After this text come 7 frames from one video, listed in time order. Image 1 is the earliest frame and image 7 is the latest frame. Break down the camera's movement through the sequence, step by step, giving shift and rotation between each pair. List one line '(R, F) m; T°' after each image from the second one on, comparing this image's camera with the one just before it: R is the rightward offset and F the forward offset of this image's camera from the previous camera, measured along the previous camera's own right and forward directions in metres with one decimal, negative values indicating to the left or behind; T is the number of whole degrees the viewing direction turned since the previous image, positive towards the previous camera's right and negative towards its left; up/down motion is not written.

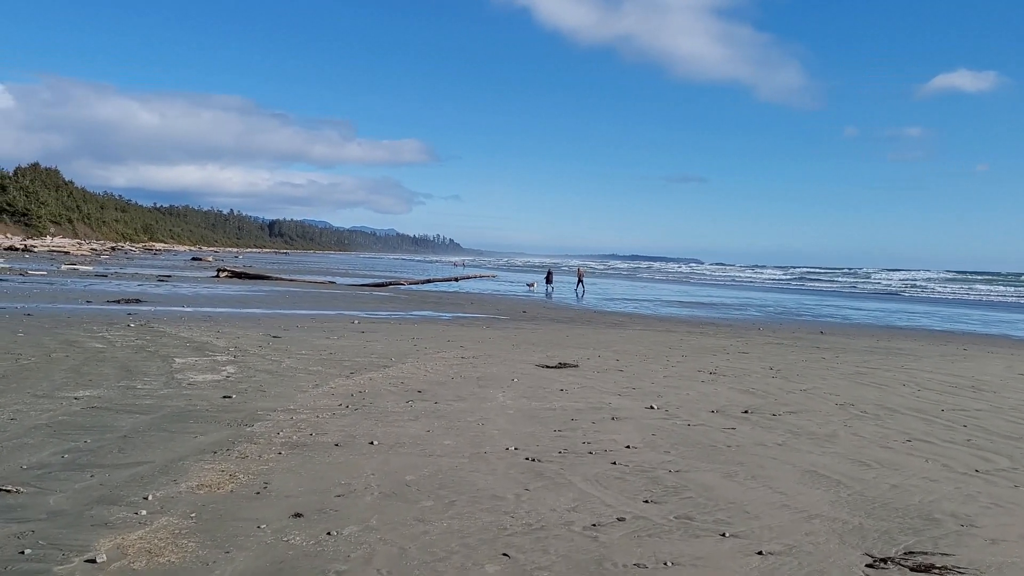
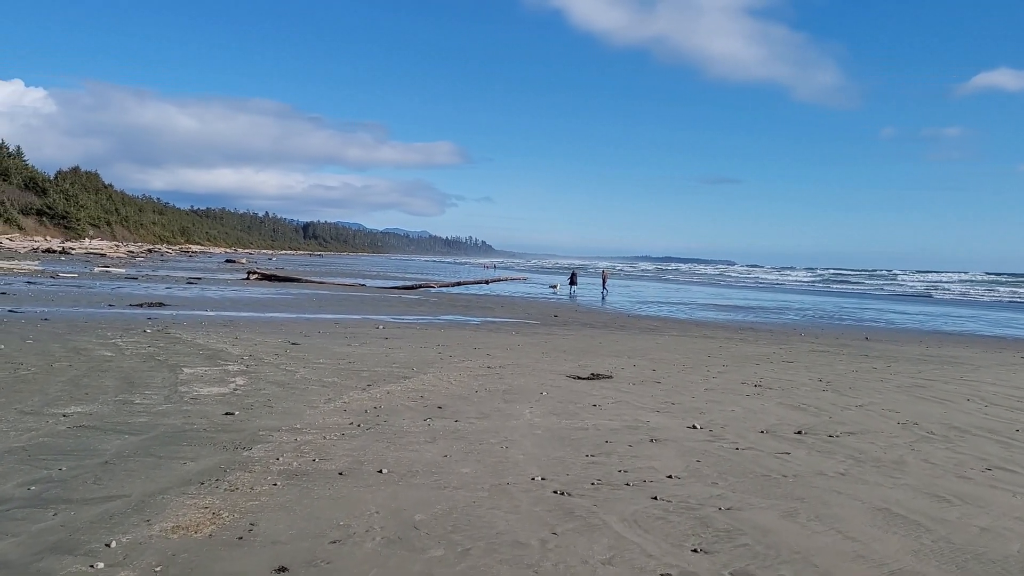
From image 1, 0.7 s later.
(0.0, +0.6) m; -3°
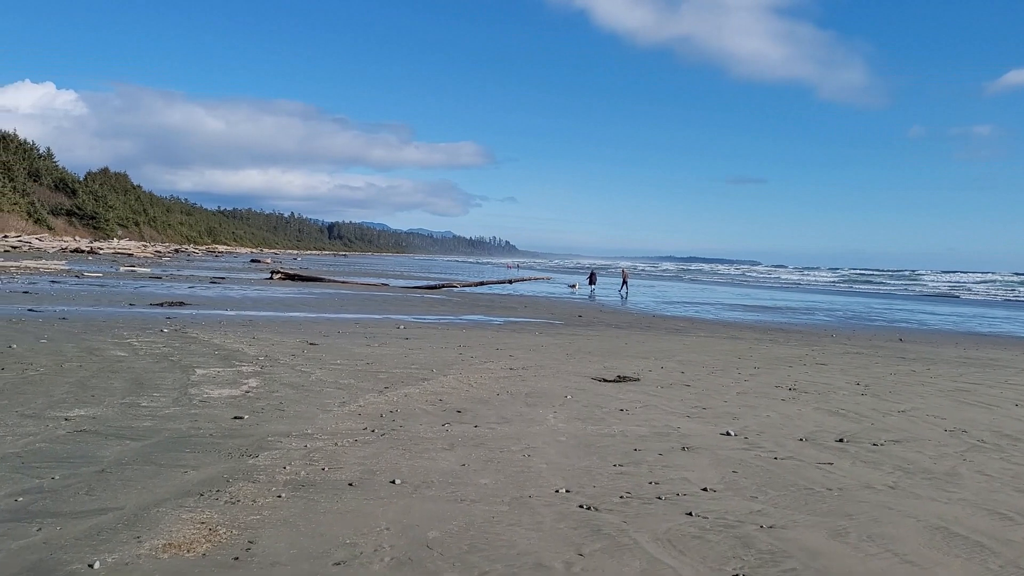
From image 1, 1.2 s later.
(0.0, +0.3) m; -2°
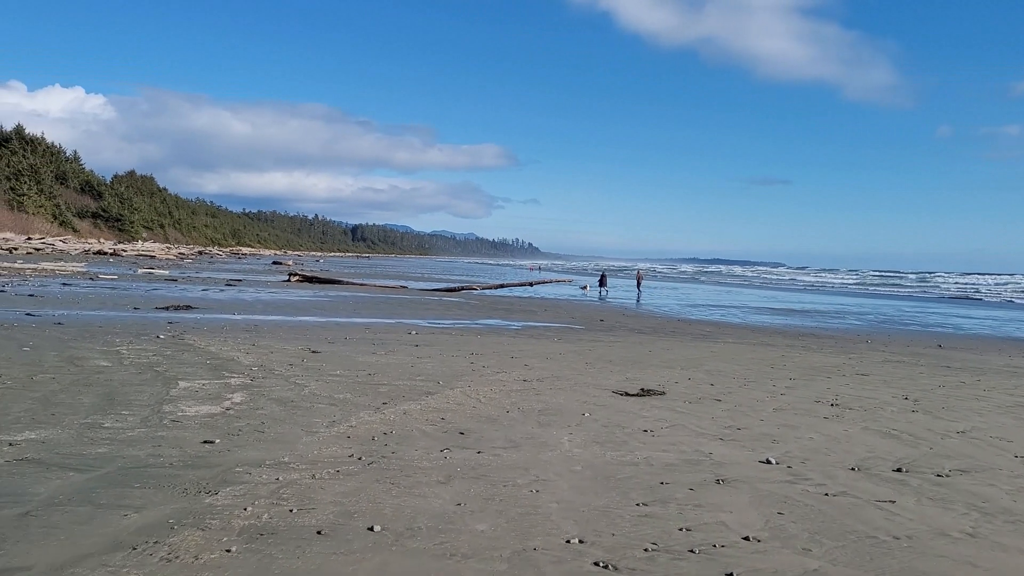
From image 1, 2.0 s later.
(+0.1, +0.7) m; -2°
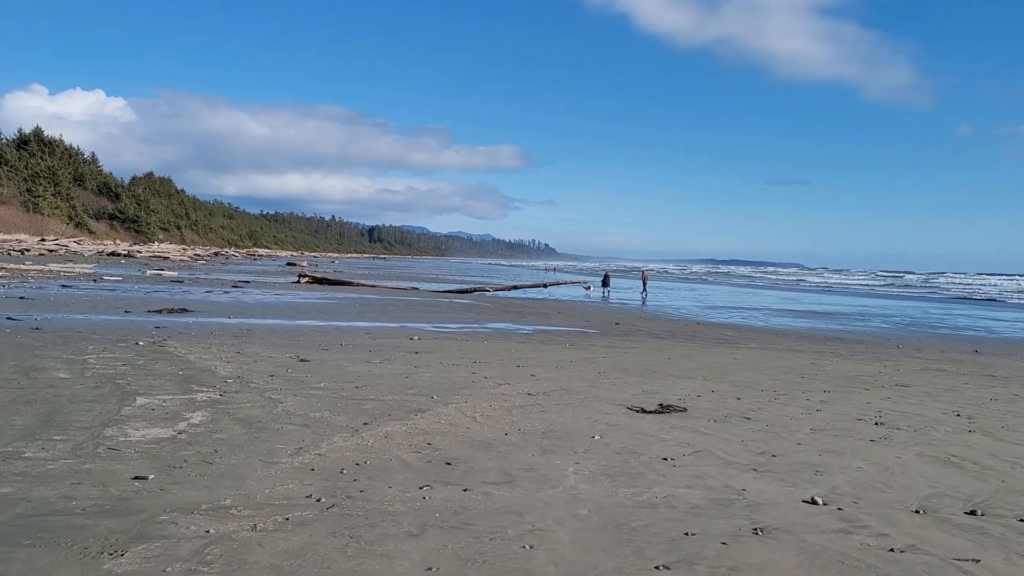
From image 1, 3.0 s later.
(+0.2, +0.8) m; -2°
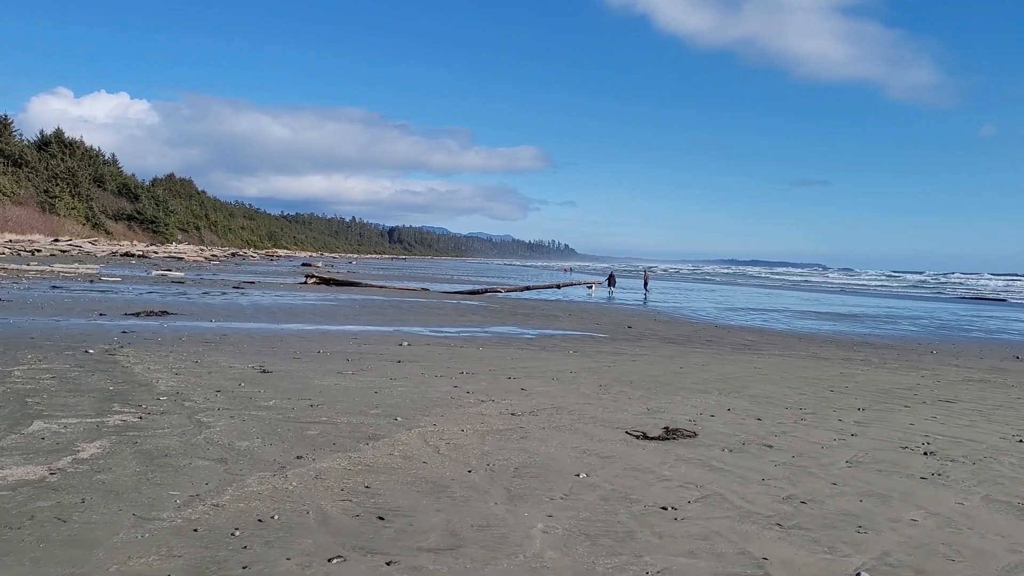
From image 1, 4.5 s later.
(+0.4, +1.1) m; -2°
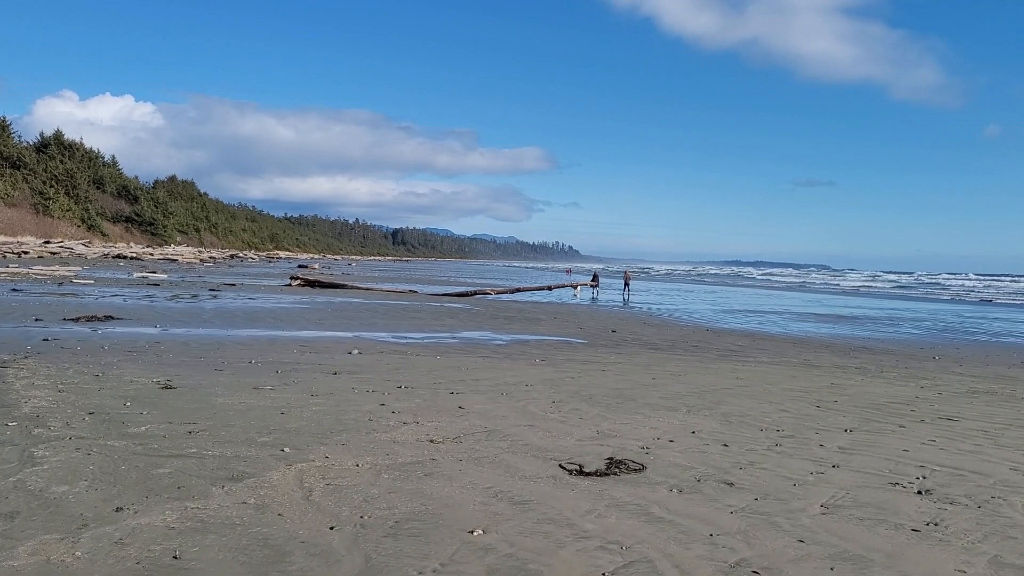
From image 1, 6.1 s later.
(+0.8, +1.0) m; -1°
